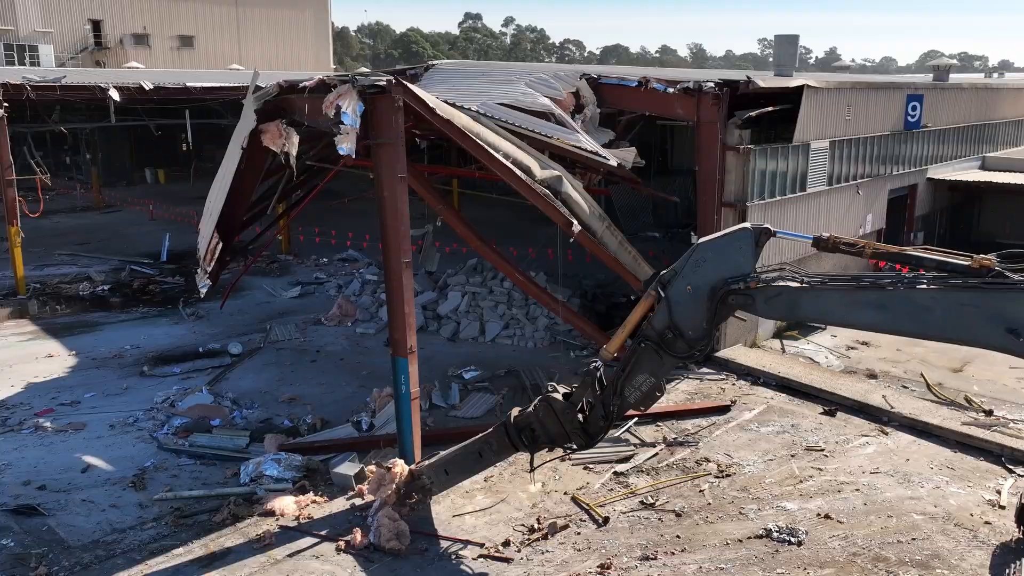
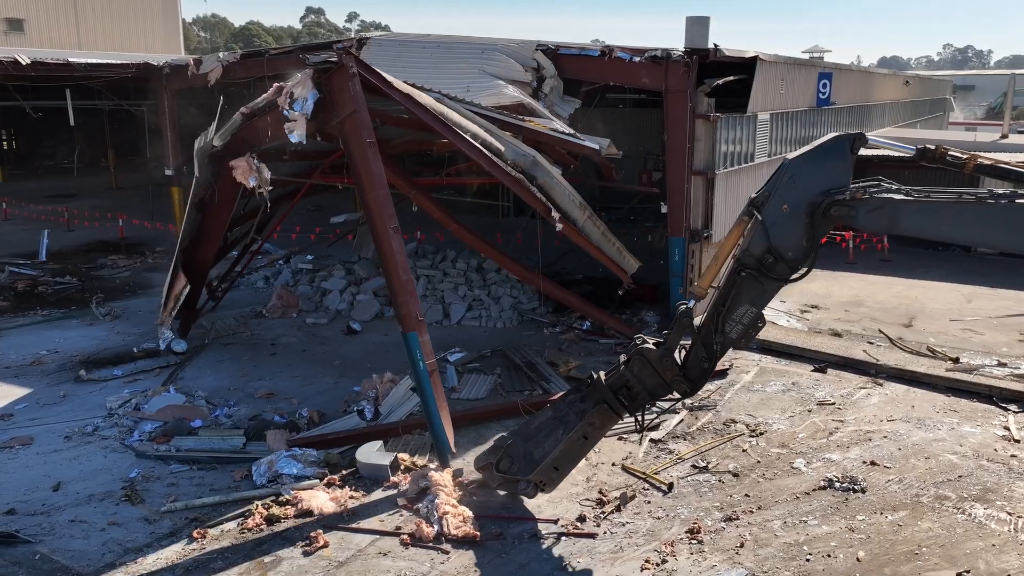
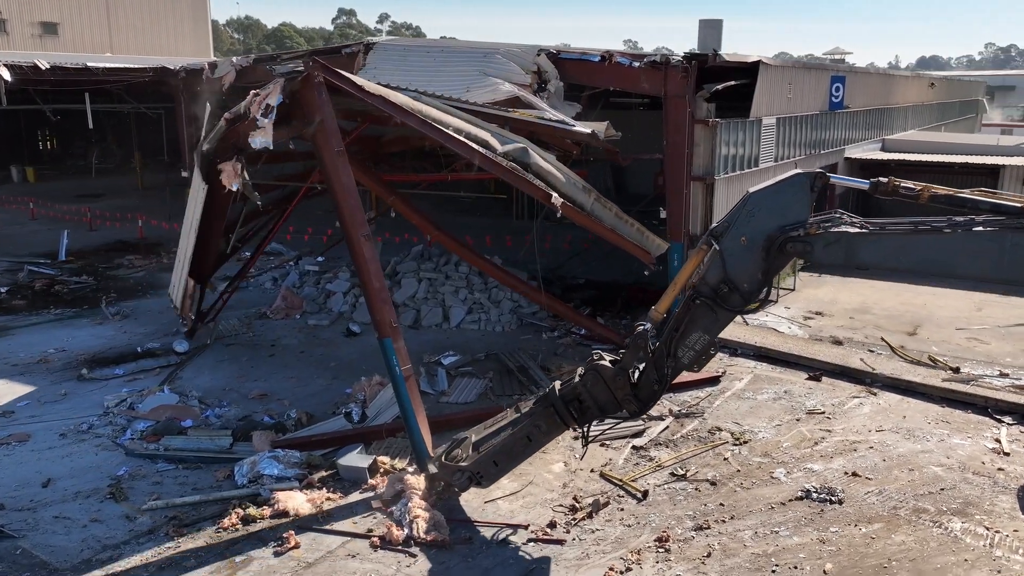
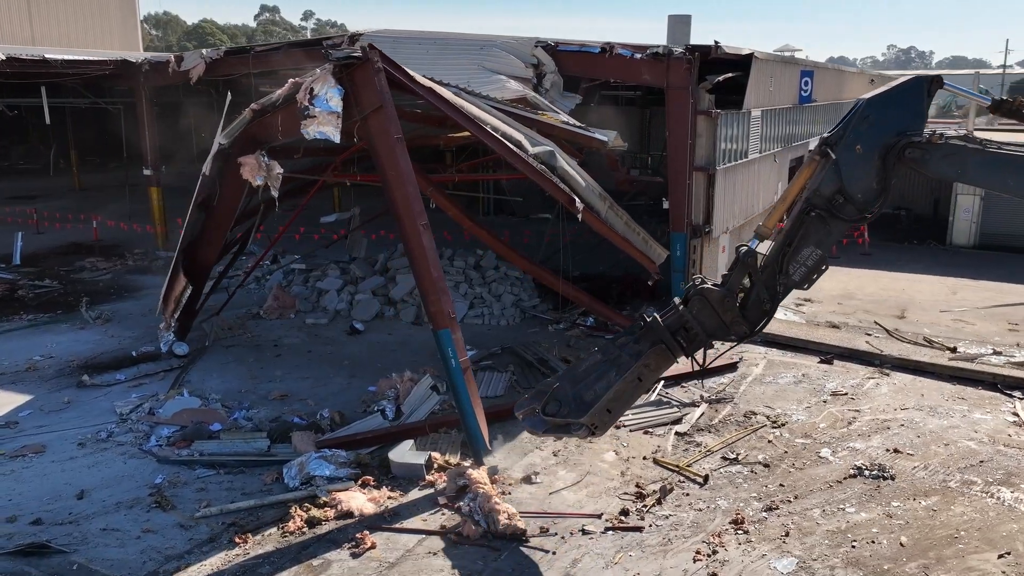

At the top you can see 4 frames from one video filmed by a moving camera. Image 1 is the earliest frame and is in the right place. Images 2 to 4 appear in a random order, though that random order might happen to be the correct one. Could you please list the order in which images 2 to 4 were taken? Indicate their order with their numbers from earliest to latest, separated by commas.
3, 2, 4
